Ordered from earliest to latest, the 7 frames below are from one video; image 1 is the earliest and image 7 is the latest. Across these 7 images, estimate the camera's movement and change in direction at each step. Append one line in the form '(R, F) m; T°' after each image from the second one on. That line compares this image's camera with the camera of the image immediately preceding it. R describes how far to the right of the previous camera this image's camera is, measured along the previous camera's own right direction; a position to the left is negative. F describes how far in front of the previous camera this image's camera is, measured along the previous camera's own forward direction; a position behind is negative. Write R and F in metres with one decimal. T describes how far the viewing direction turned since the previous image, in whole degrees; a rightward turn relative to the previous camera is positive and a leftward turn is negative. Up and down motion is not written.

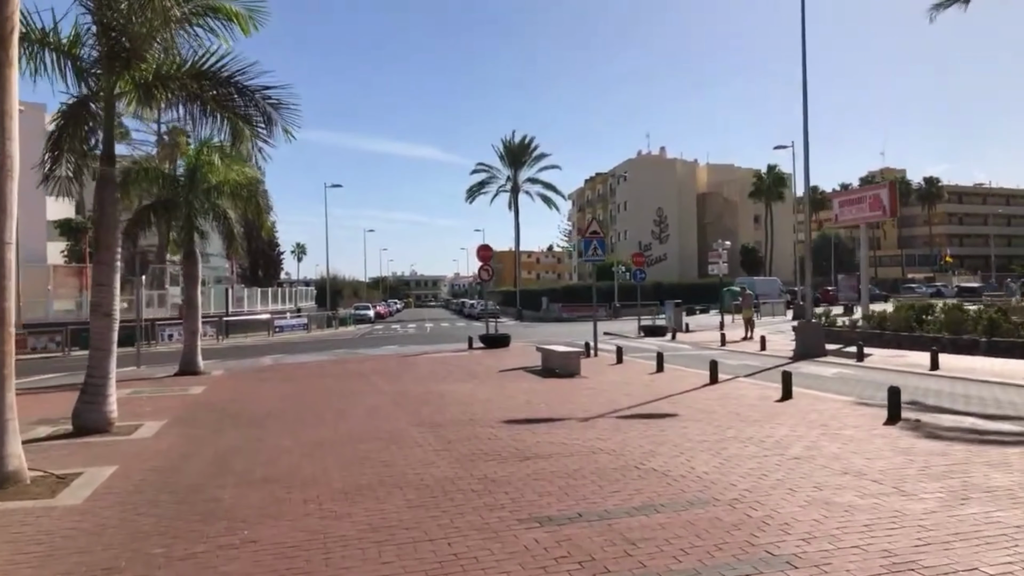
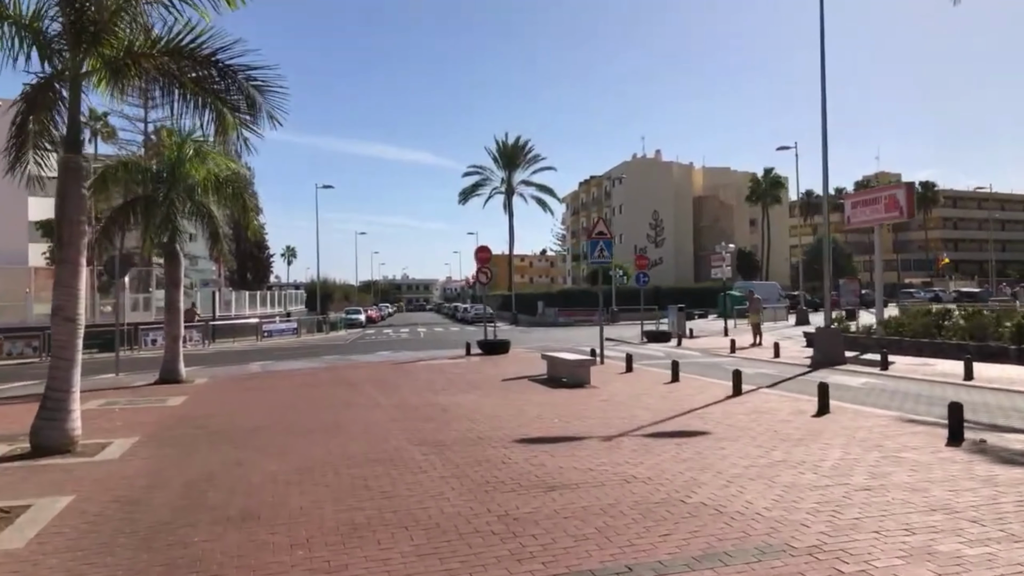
(-0.3, +1.1) m; +1°
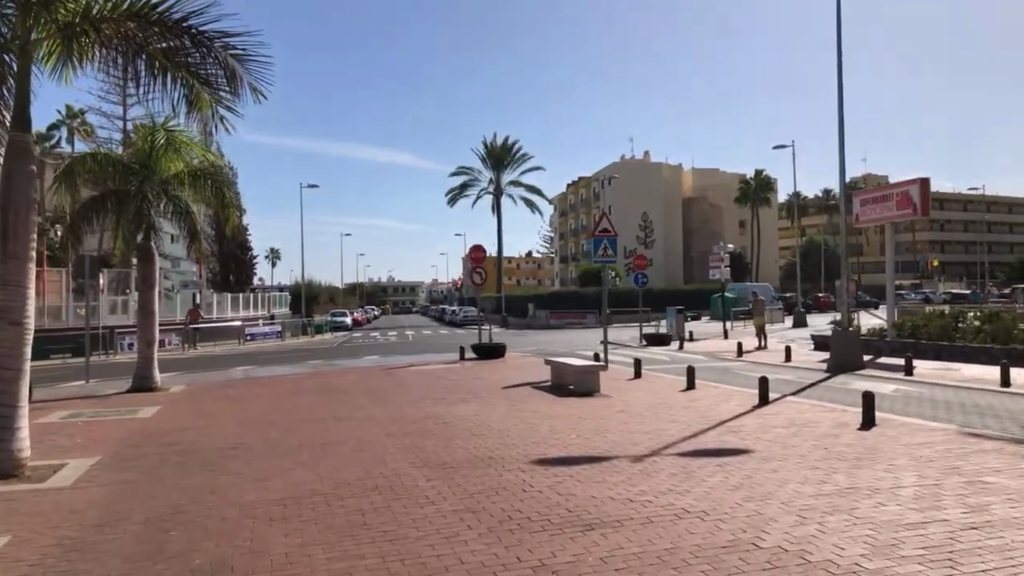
(-0.3, +1.2) m; +1°
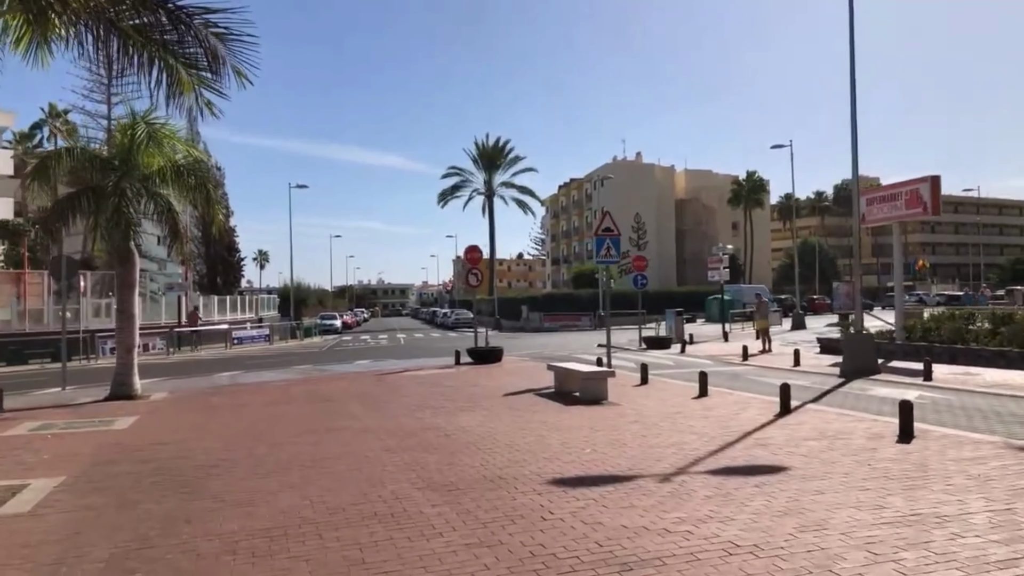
(-0.2, +0.8) m; +1°
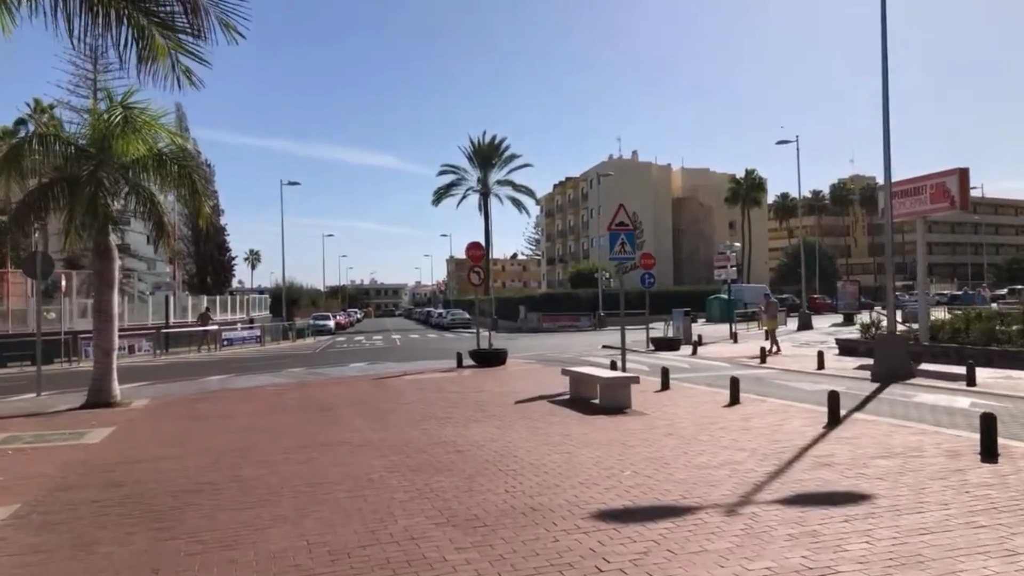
(-0.4, +1.2) m; +1°
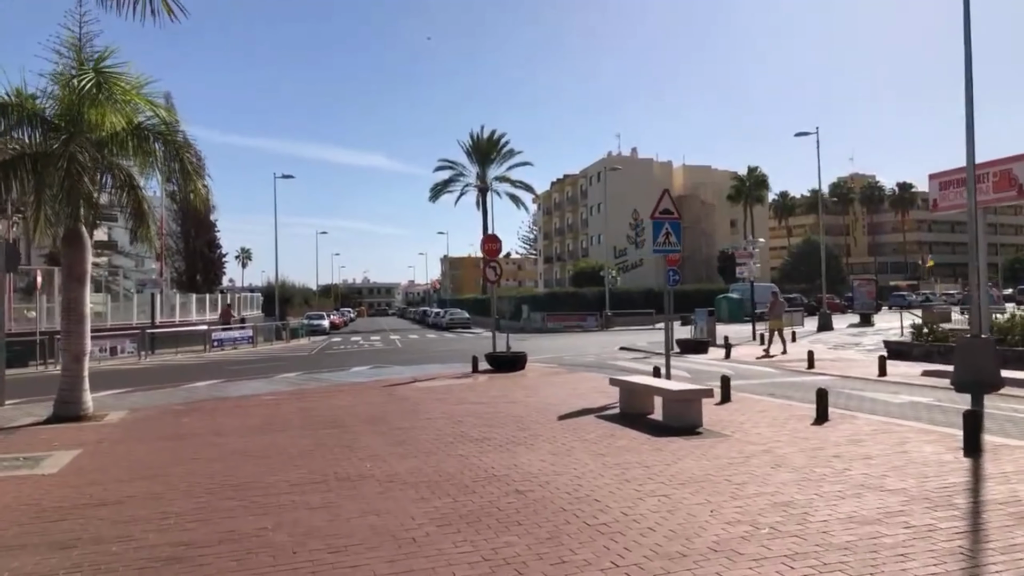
(-0.8, +2.0) m; +1°
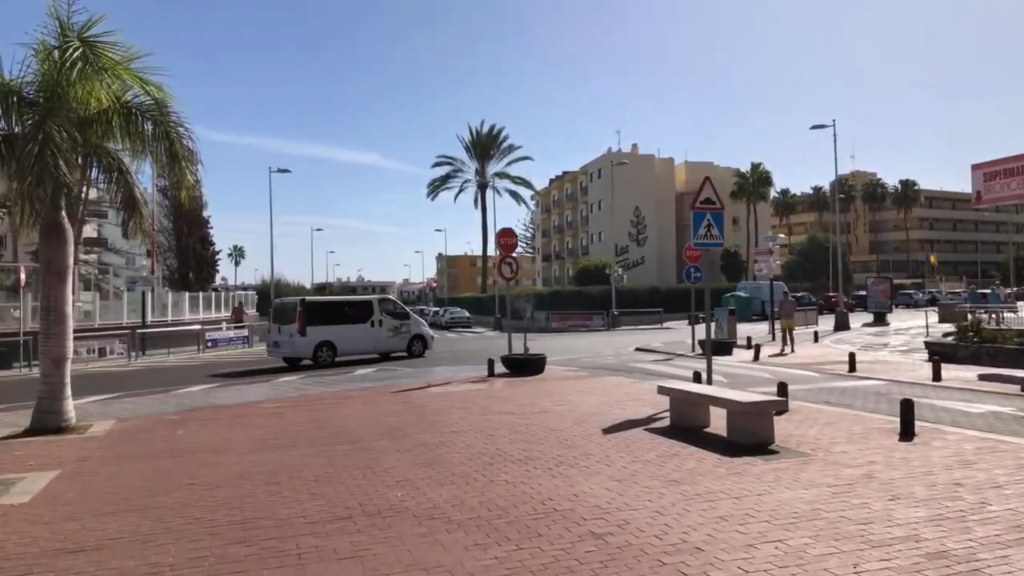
(-0.6, +1.3) m; 0°
